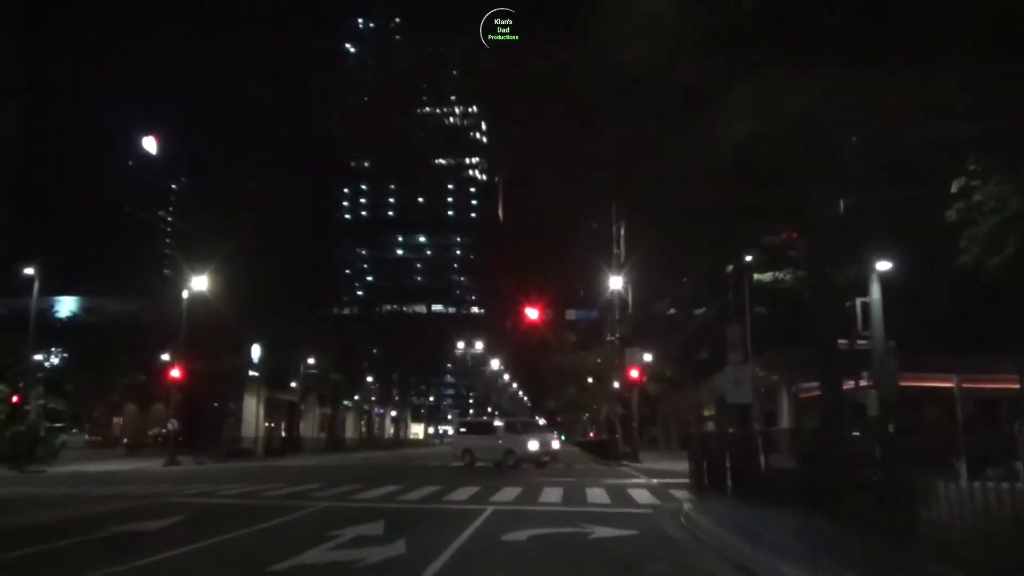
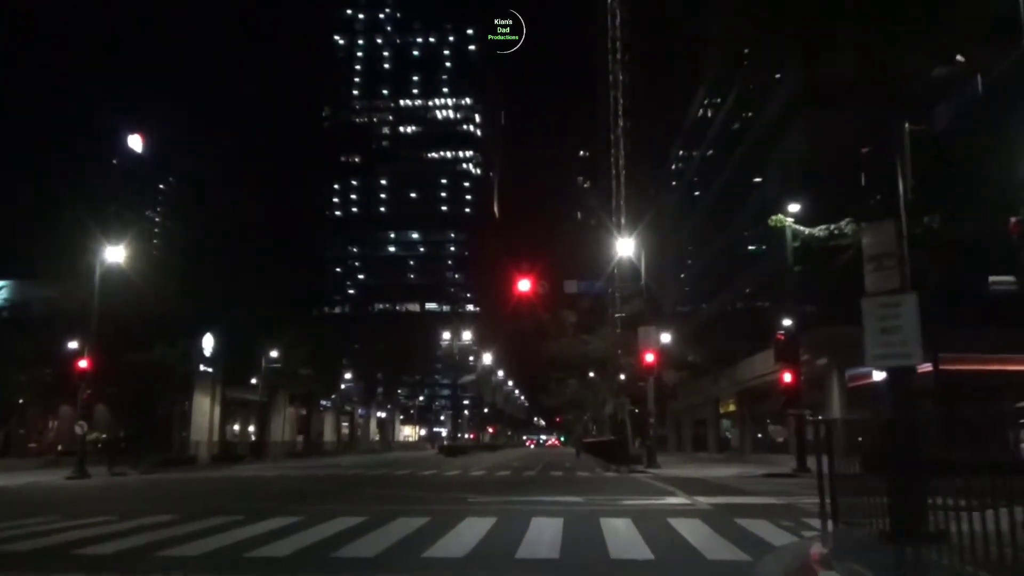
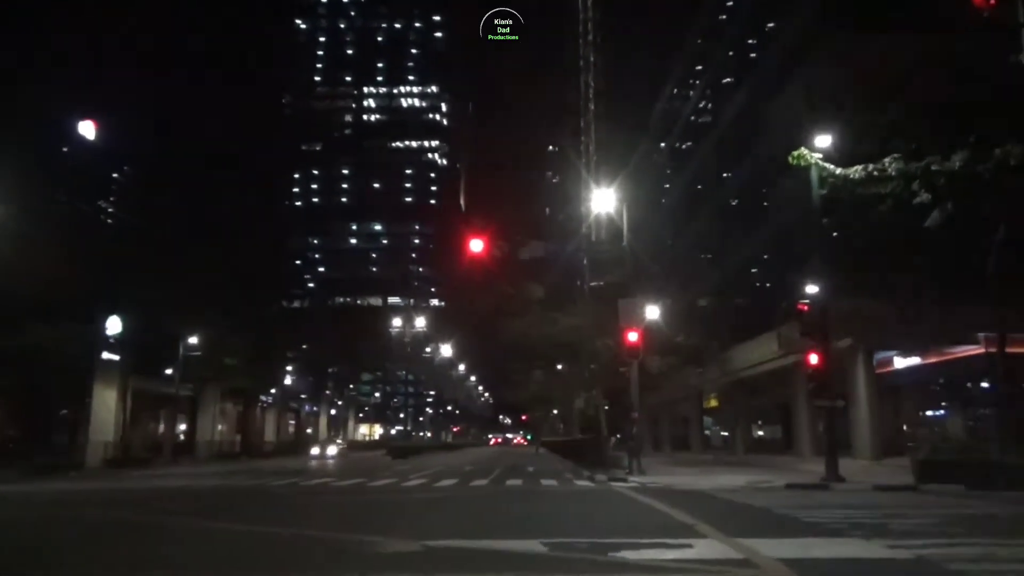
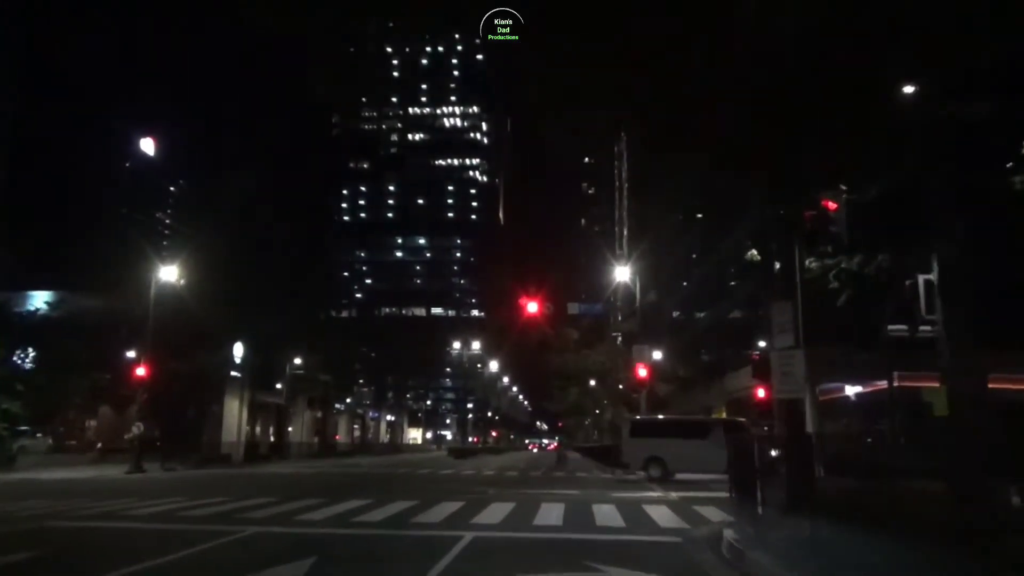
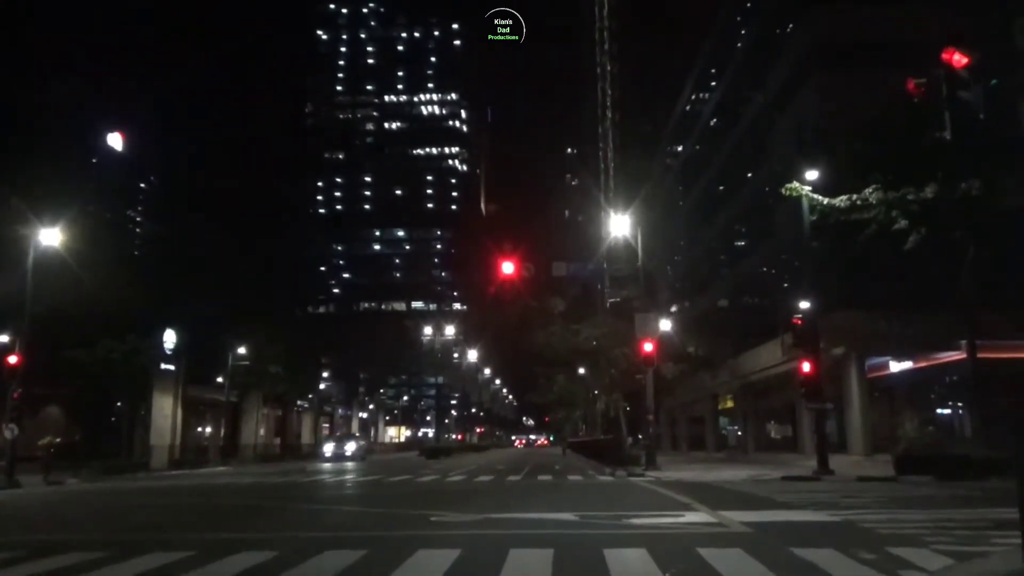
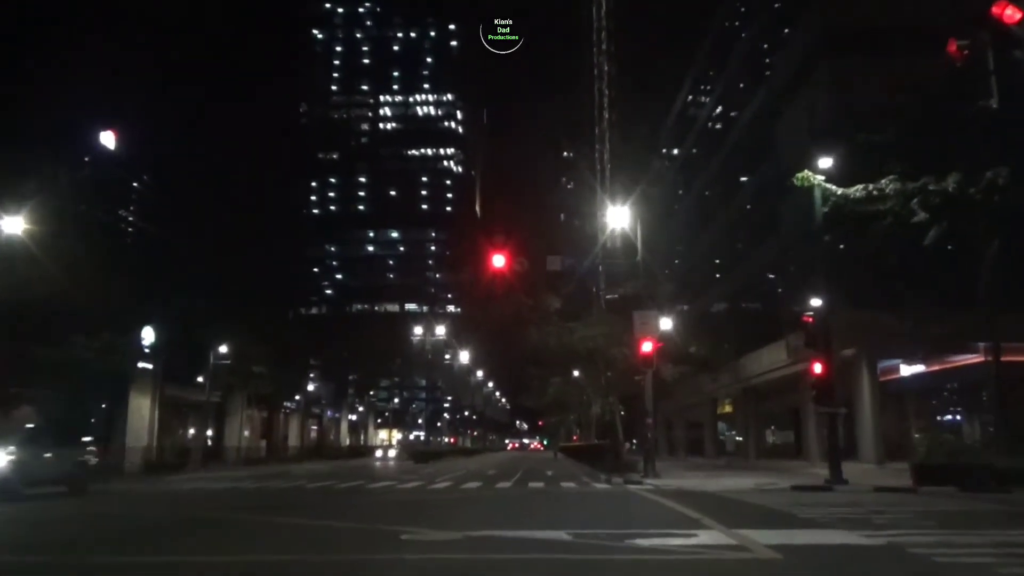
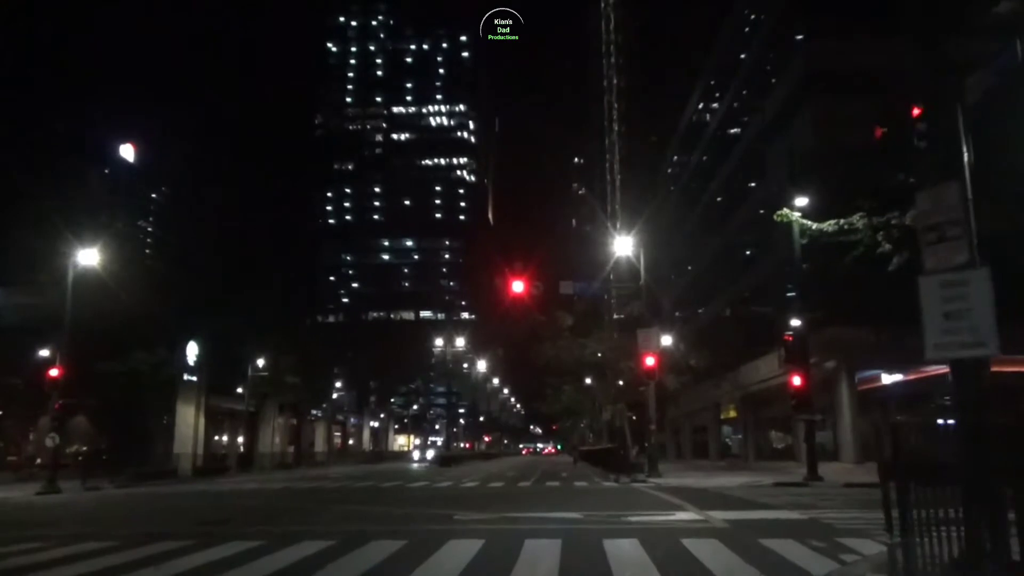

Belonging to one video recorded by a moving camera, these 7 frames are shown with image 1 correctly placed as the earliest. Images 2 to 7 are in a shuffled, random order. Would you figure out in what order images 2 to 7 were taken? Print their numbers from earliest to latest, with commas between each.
4, 2, 7, 5, 6, 3
